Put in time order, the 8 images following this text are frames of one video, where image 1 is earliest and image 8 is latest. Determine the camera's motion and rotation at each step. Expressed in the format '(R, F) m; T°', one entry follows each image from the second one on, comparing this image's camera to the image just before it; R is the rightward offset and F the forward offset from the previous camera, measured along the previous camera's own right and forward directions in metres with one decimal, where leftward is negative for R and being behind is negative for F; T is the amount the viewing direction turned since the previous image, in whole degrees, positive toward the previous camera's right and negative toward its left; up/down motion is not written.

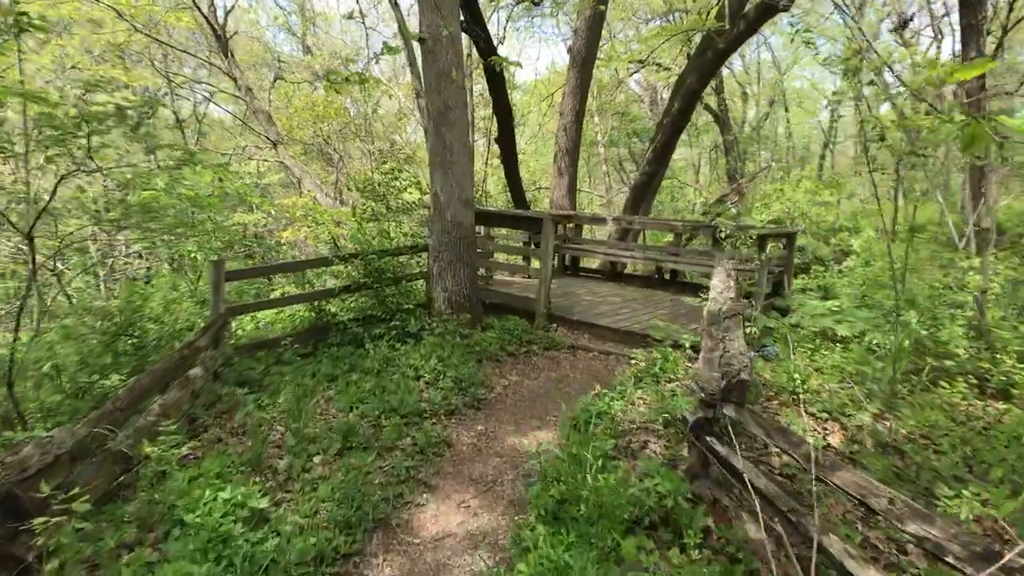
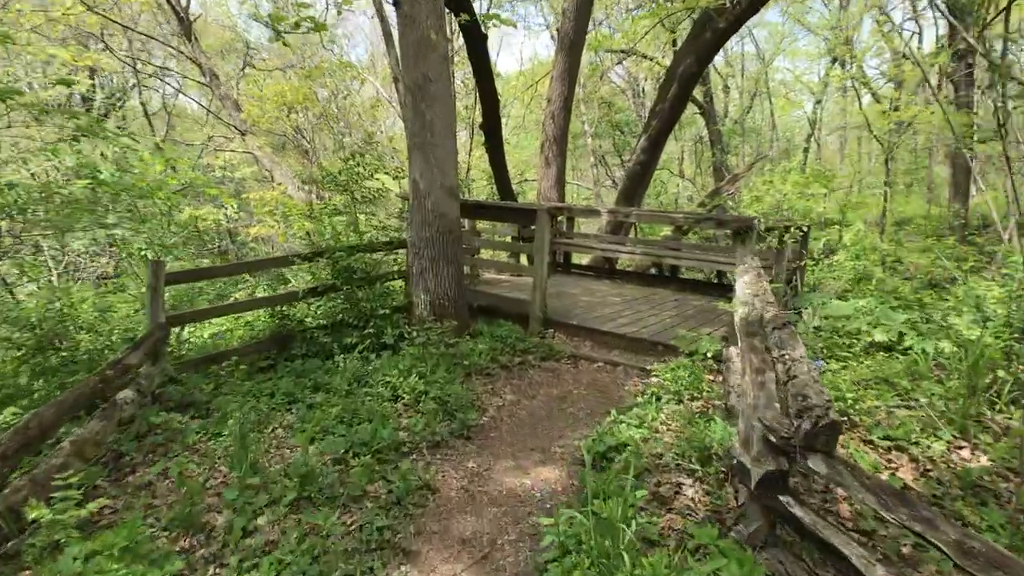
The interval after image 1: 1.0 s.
(-0.1, +0.7) m; +2°
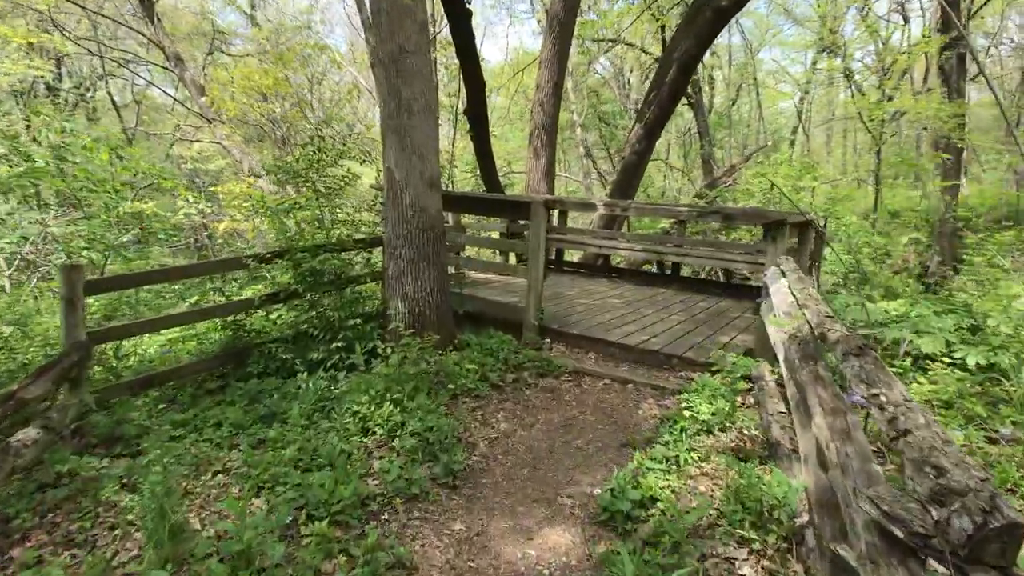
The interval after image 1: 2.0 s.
(0.0, +0.7) m; +1°
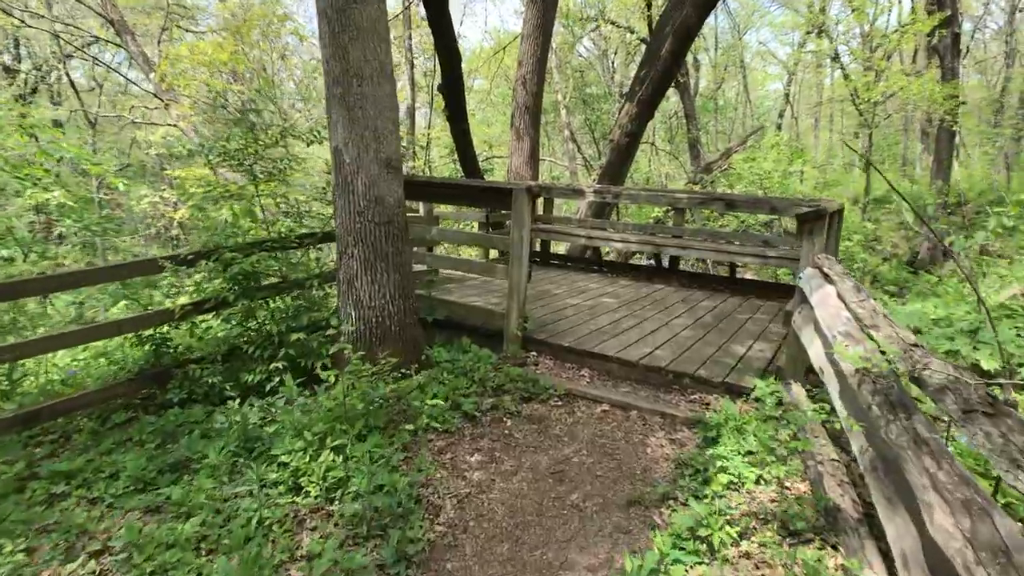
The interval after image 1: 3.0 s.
(0.0, +0.7) m; +1°
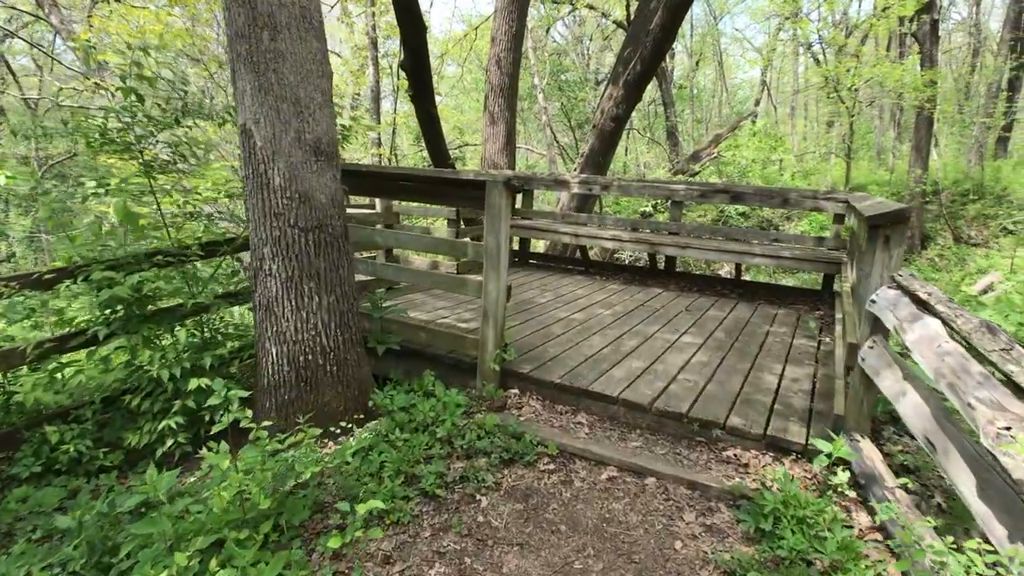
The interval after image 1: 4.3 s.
(0.0, +0.9) m; +2°
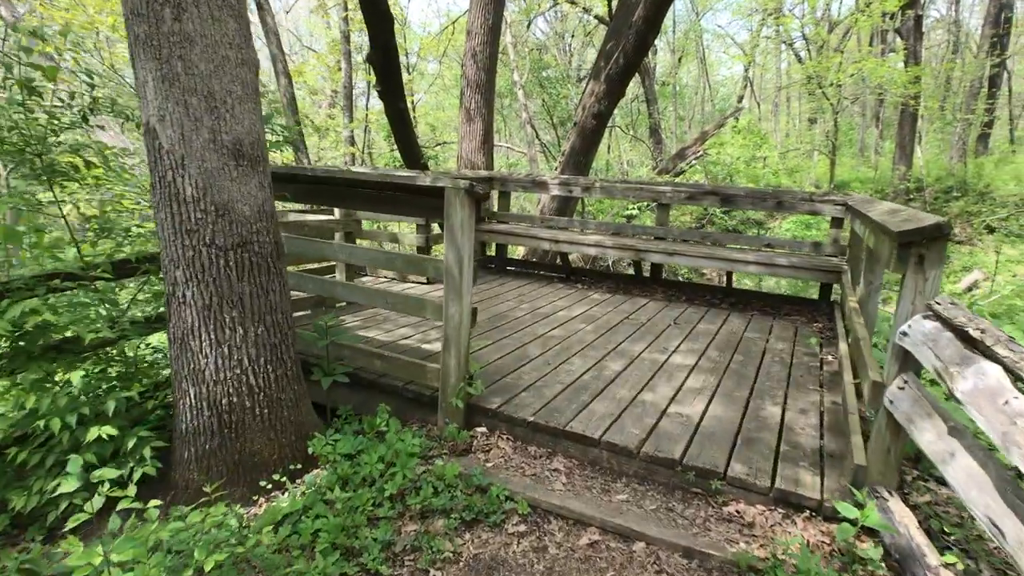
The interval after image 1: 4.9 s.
(+0.1, +0.4) m; +1°
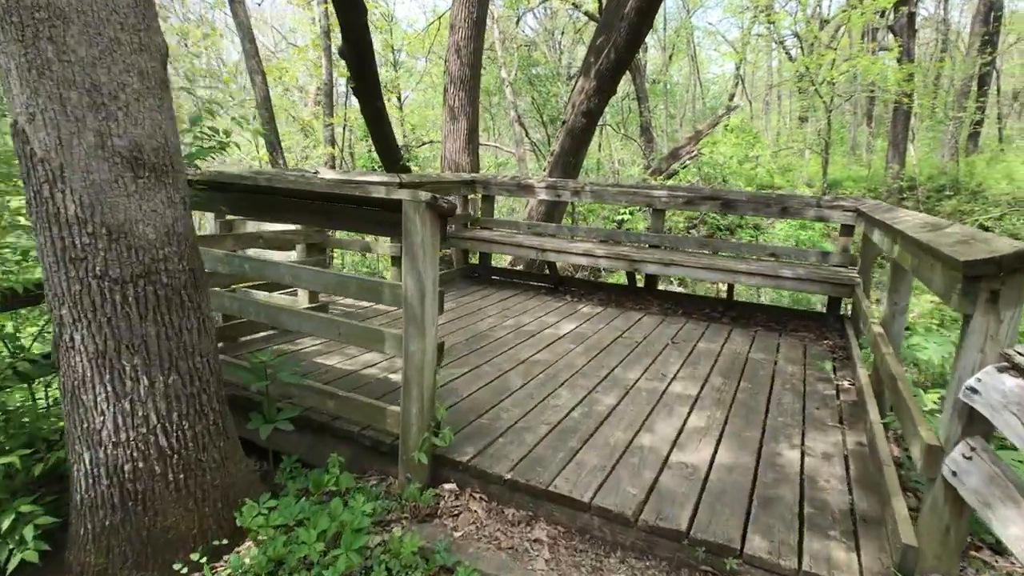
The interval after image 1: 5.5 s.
(+0.1, +0.4) m; +1°
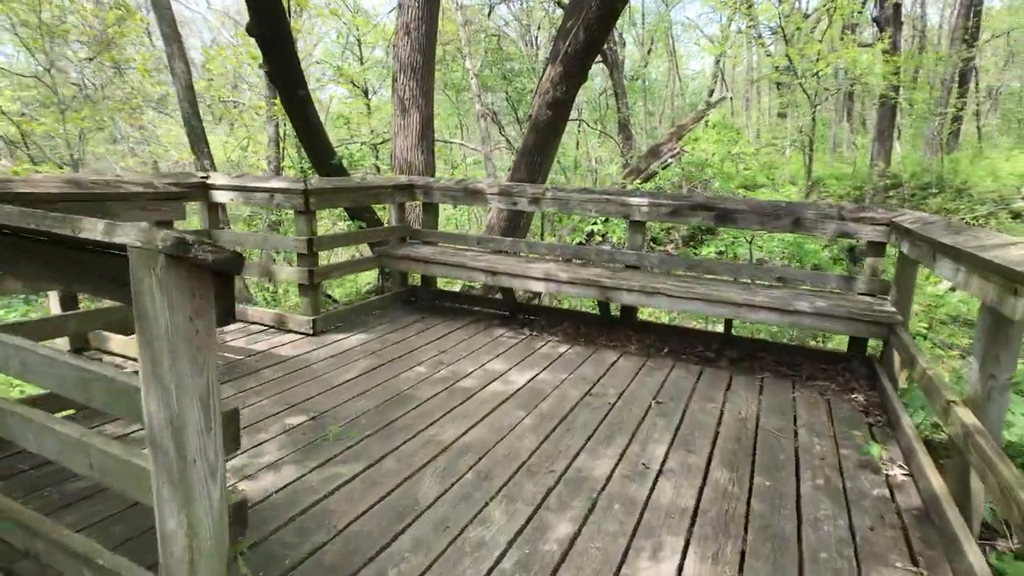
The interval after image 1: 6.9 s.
(+0.2, +1.0) m; +2°
